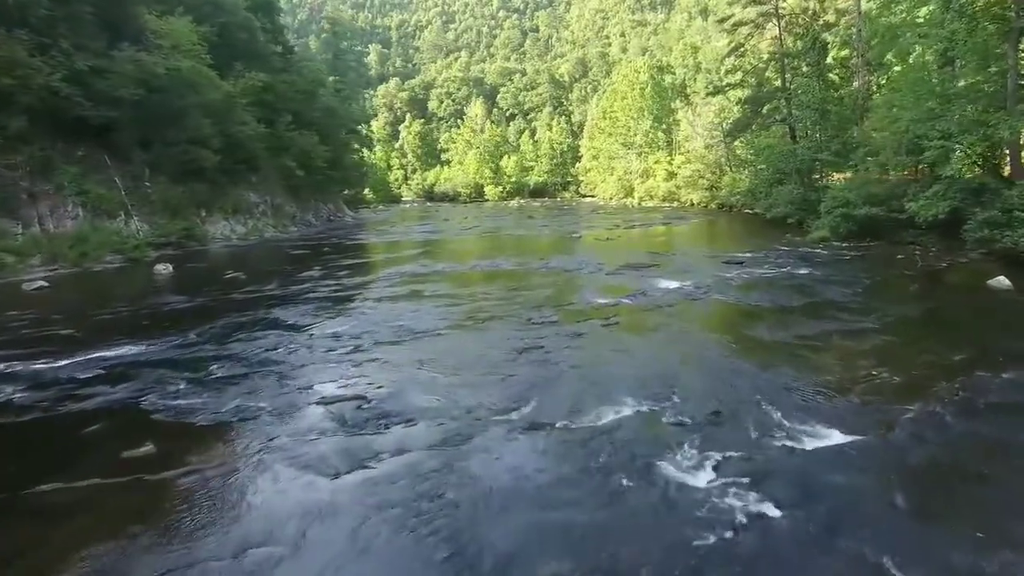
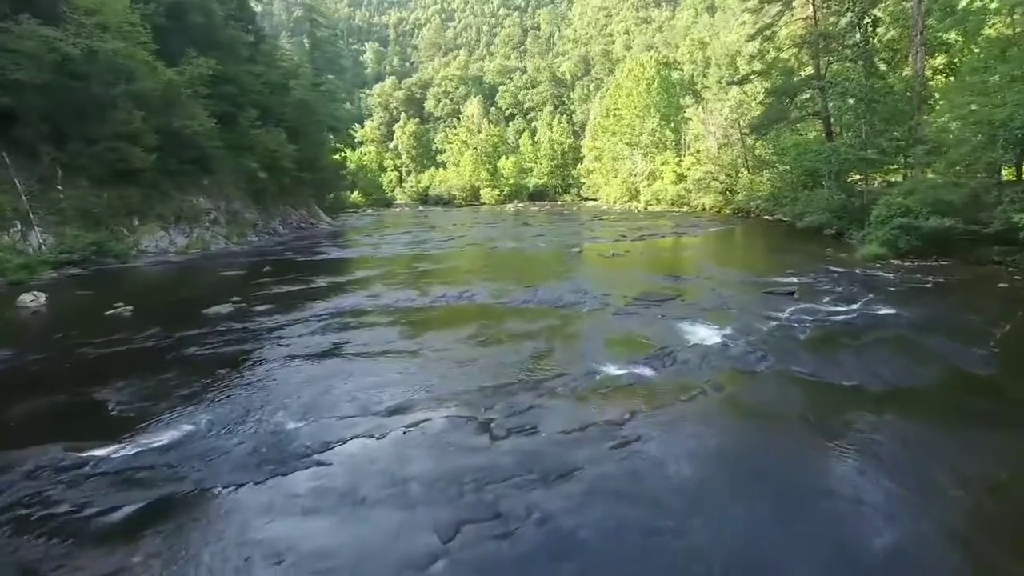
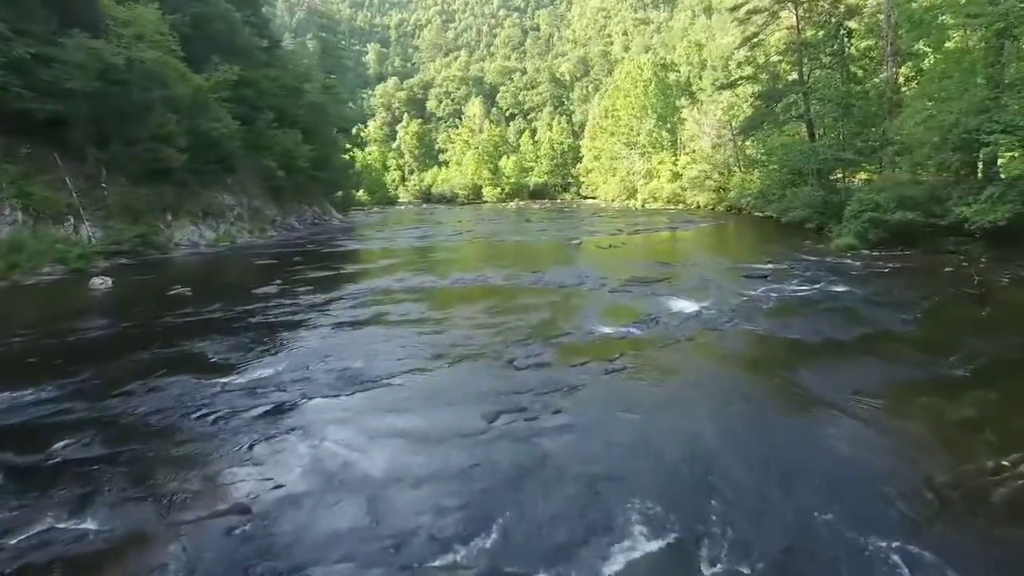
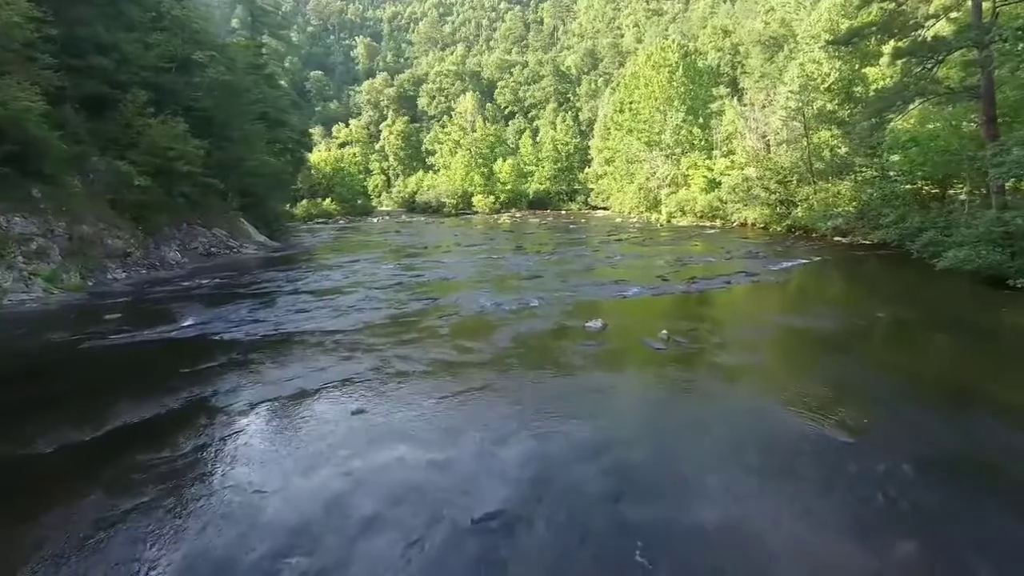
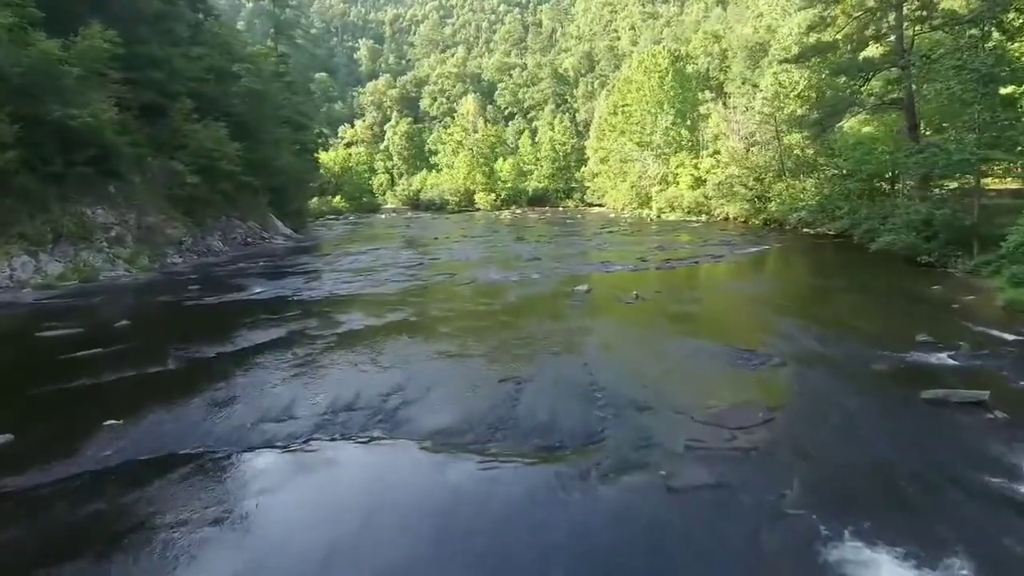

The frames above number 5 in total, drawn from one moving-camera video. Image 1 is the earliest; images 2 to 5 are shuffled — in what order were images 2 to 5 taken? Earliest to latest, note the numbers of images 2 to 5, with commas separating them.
3, 2, 5, 4
